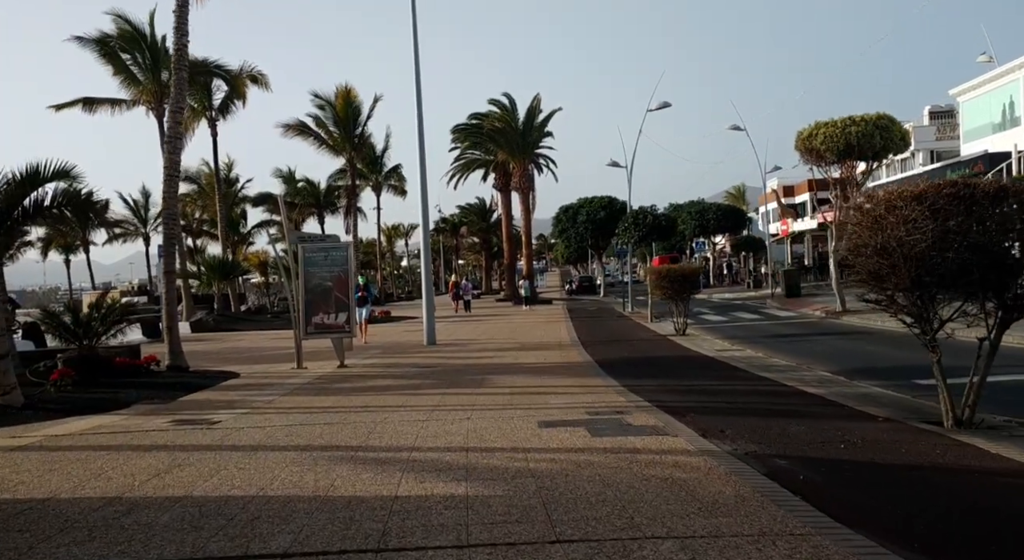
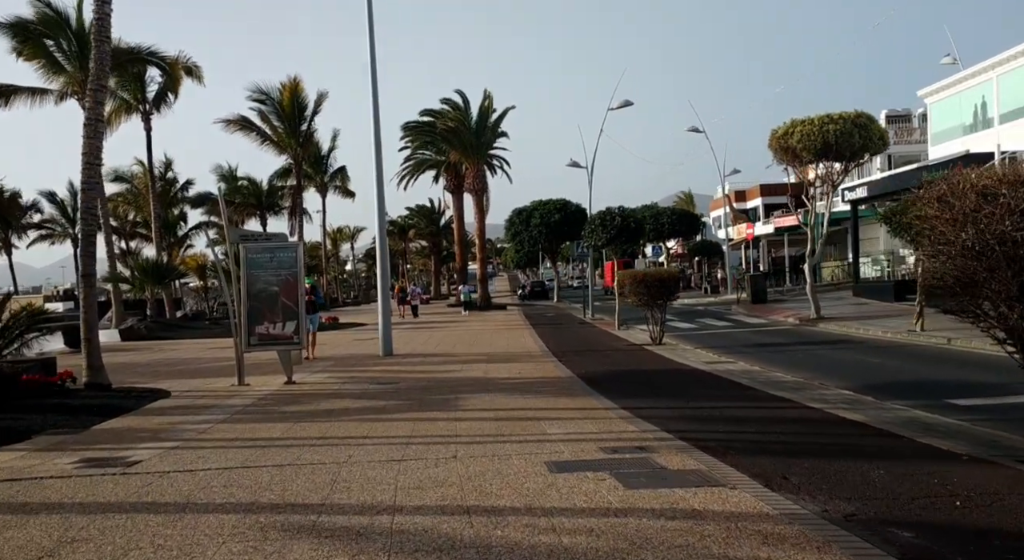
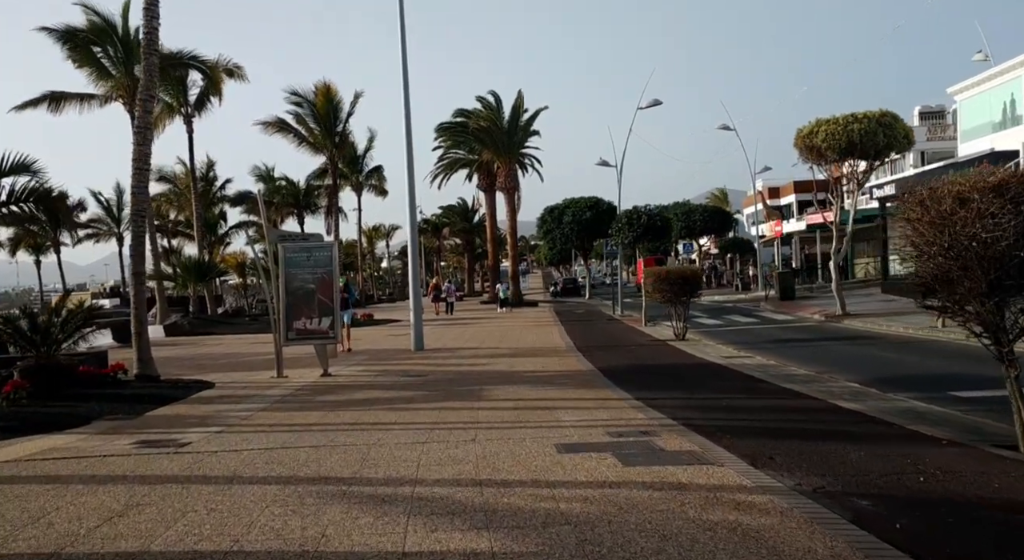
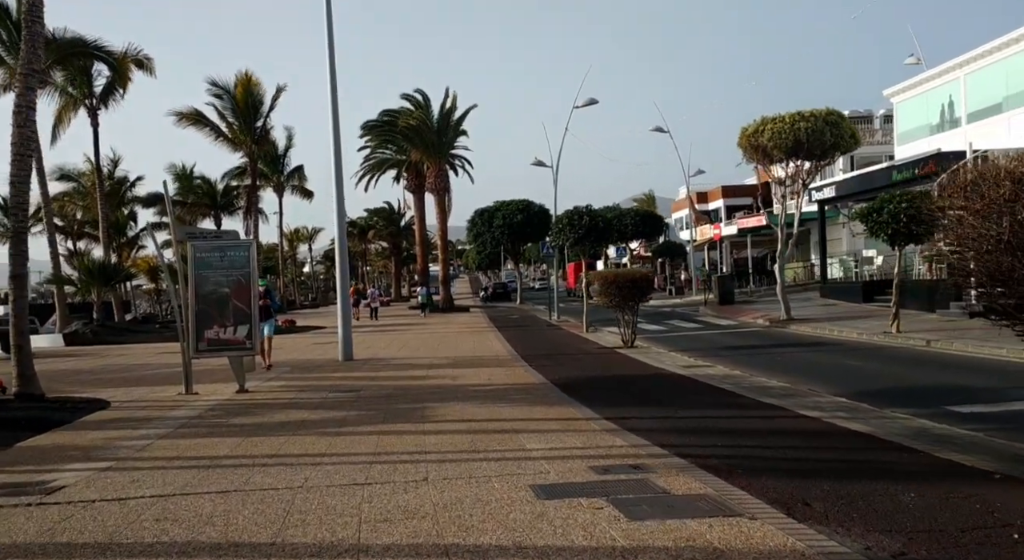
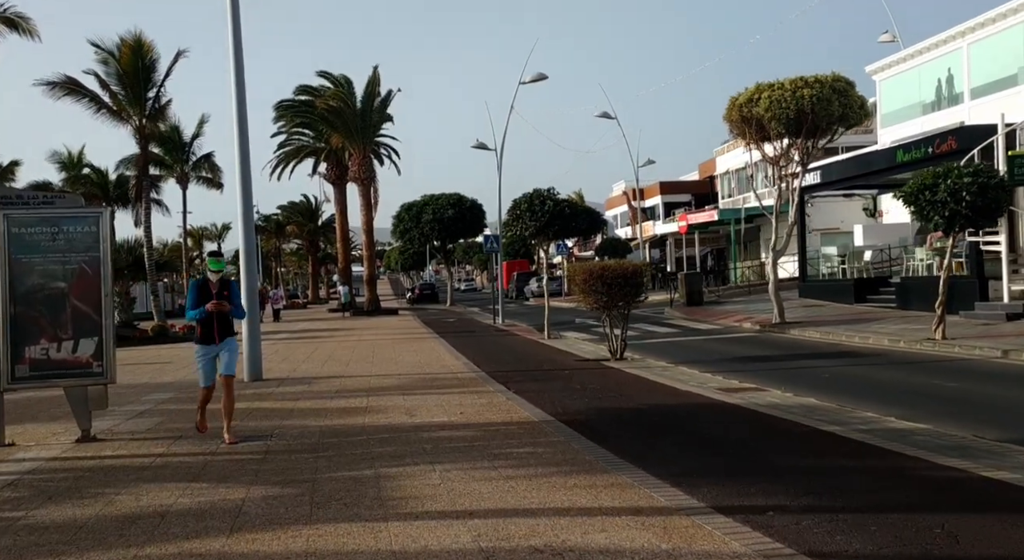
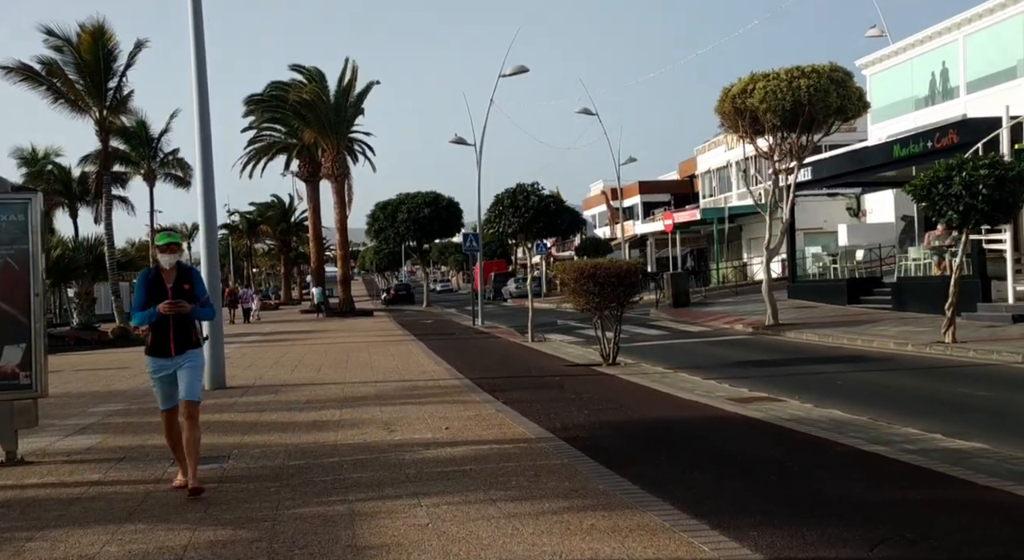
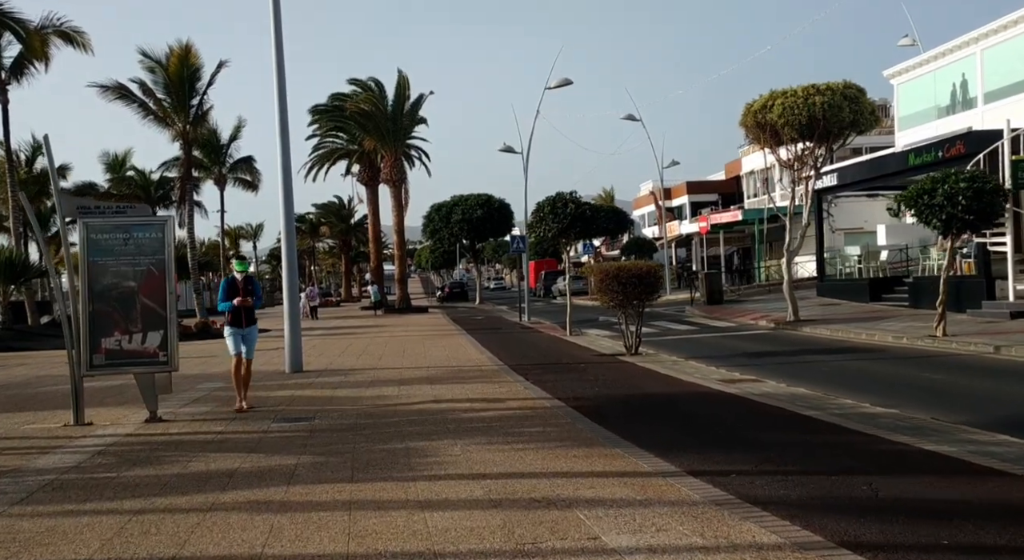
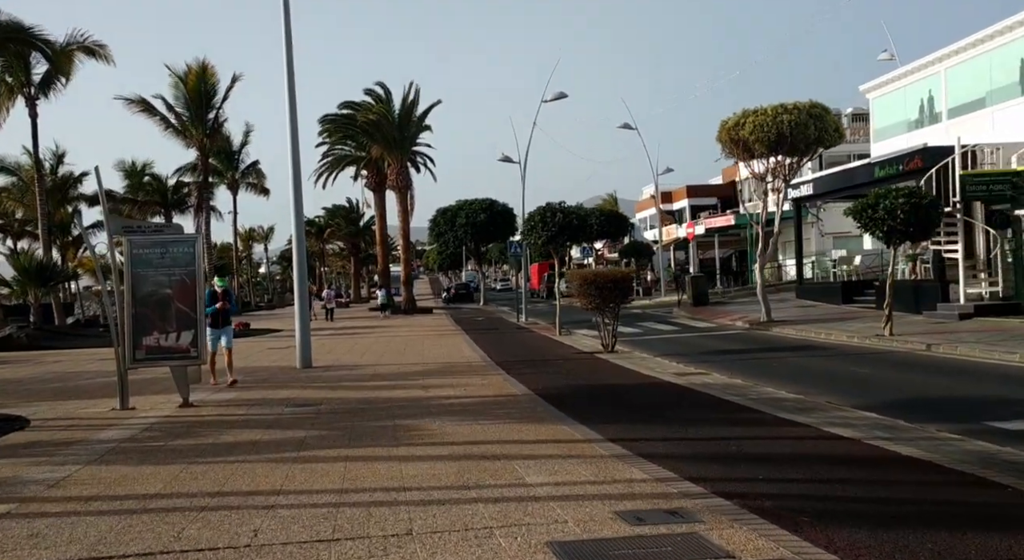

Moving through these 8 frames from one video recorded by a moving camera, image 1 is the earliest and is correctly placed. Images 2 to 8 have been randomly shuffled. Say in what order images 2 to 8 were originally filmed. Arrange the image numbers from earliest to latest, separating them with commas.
3, 2, 4, 8, 7, 5, 6
